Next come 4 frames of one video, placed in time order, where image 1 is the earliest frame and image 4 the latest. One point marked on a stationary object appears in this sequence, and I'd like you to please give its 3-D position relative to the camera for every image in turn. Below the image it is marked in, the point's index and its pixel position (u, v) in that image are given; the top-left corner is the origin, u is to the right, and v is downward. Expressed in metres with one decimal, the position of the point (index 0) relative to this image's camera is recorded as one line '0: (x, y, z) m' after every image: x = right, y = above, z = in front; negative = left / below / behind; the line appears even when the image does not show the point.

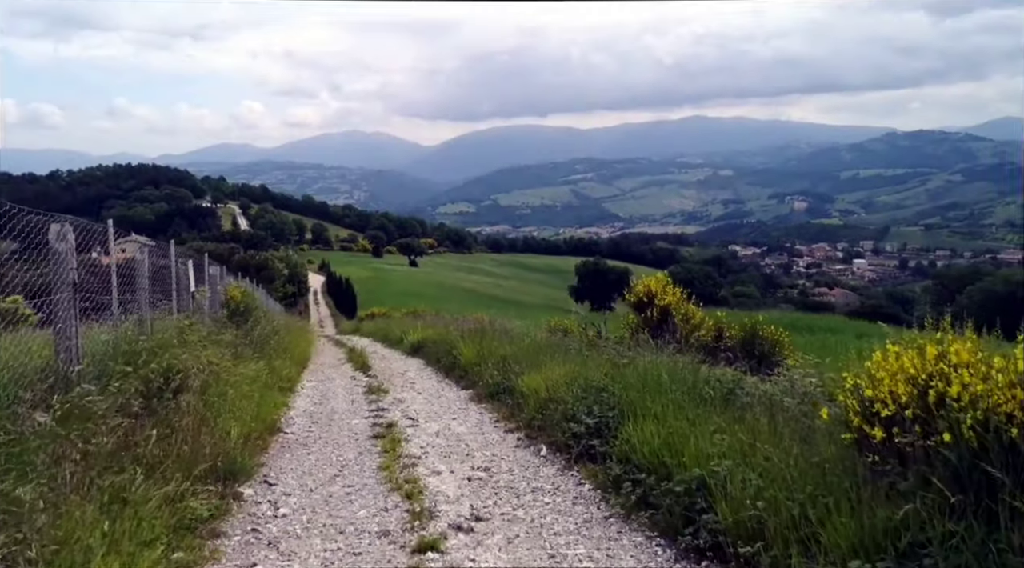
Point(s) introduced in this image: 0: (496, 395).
0: (-0.2, -1.5, +11.7) m
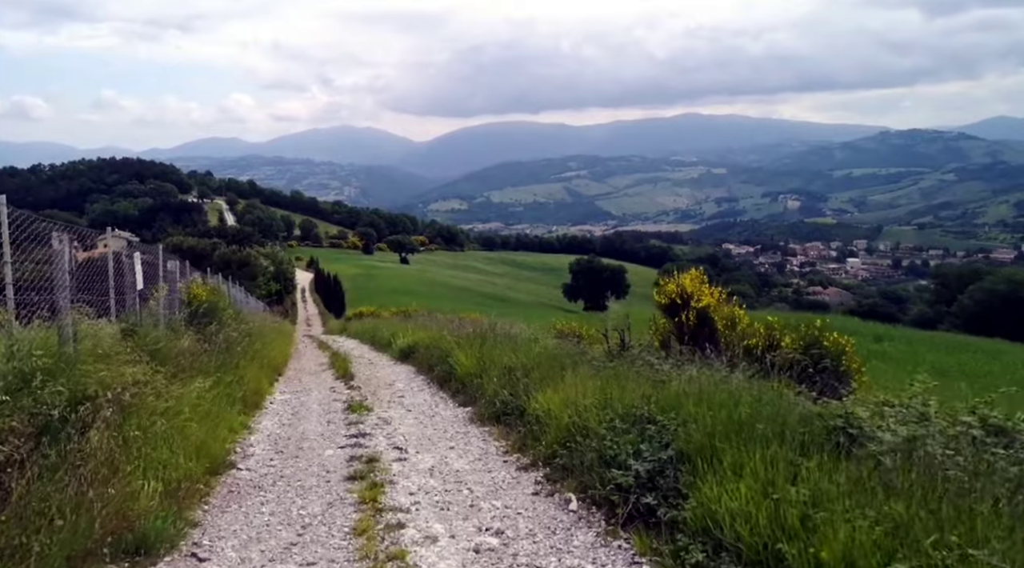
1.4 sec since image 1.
0: (-0.1, -1.5, +9.6) m
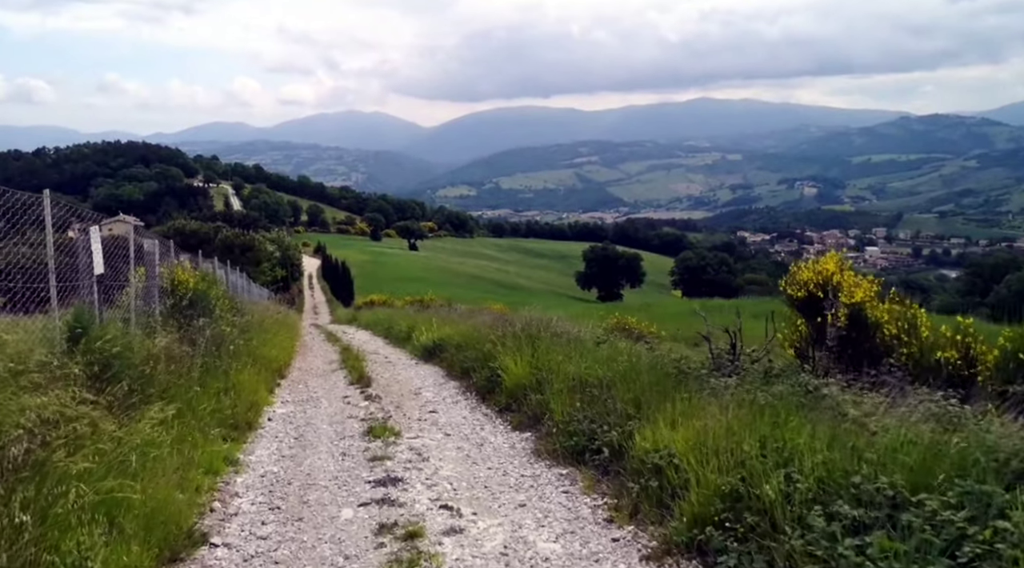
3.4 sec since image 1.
0: (+0.6, -1.4, +6.9) m
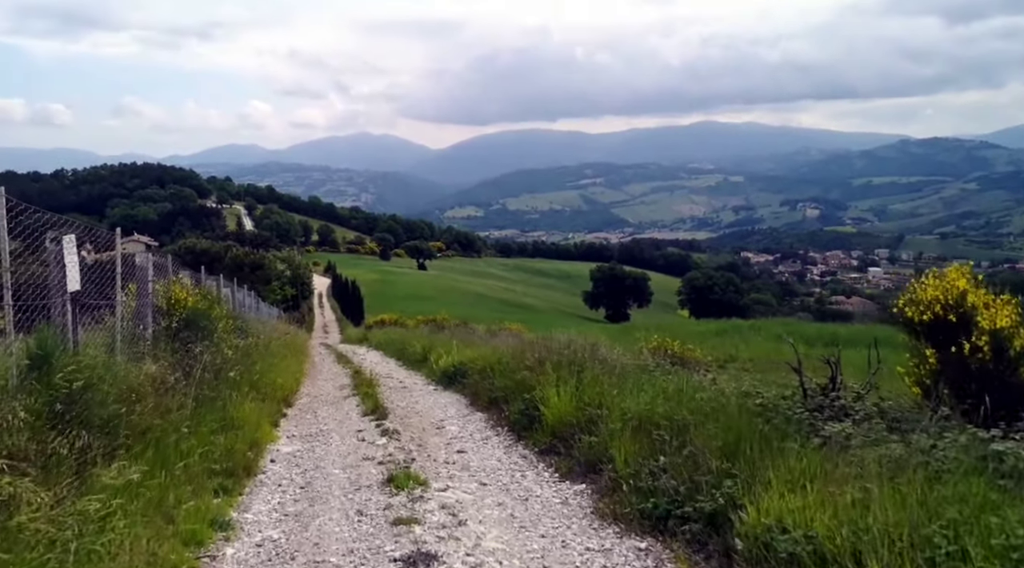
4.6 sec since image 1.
0: (+1.0, -1.5, +5.4) m
